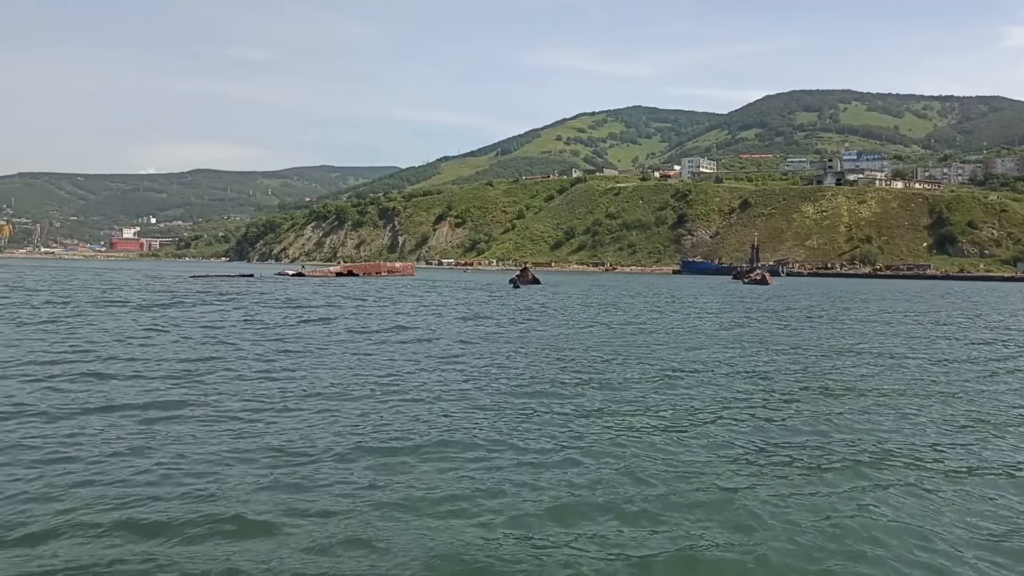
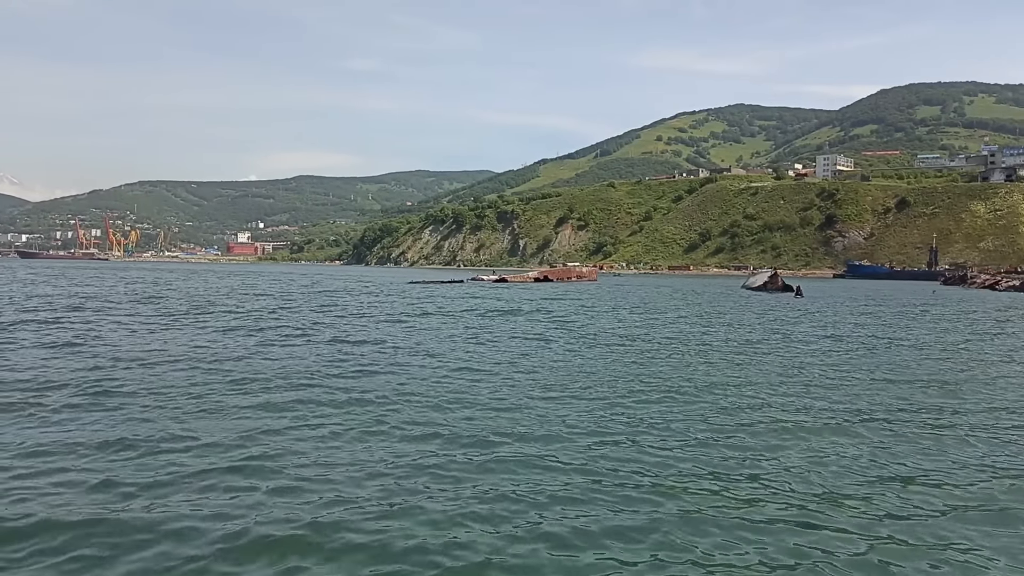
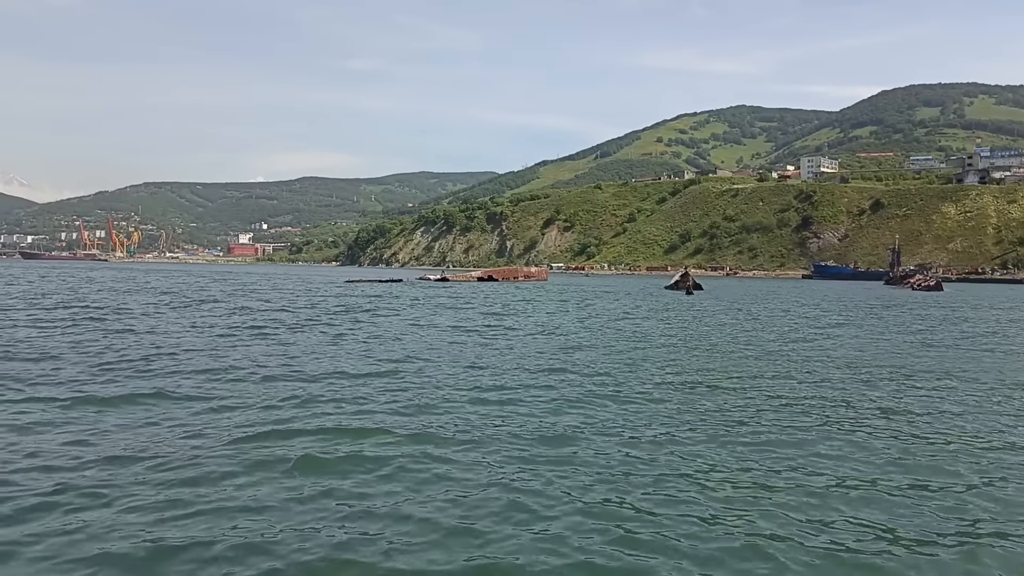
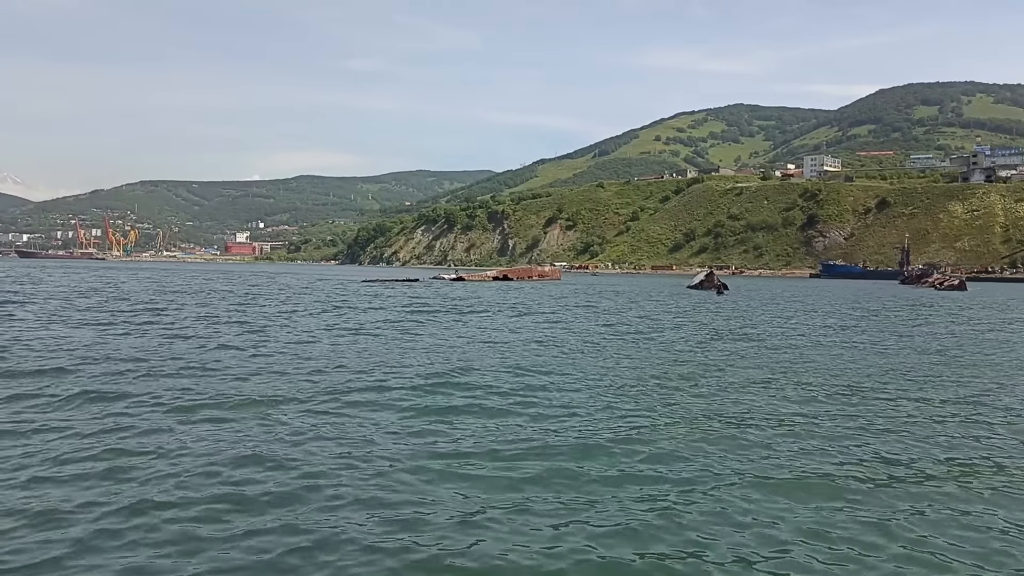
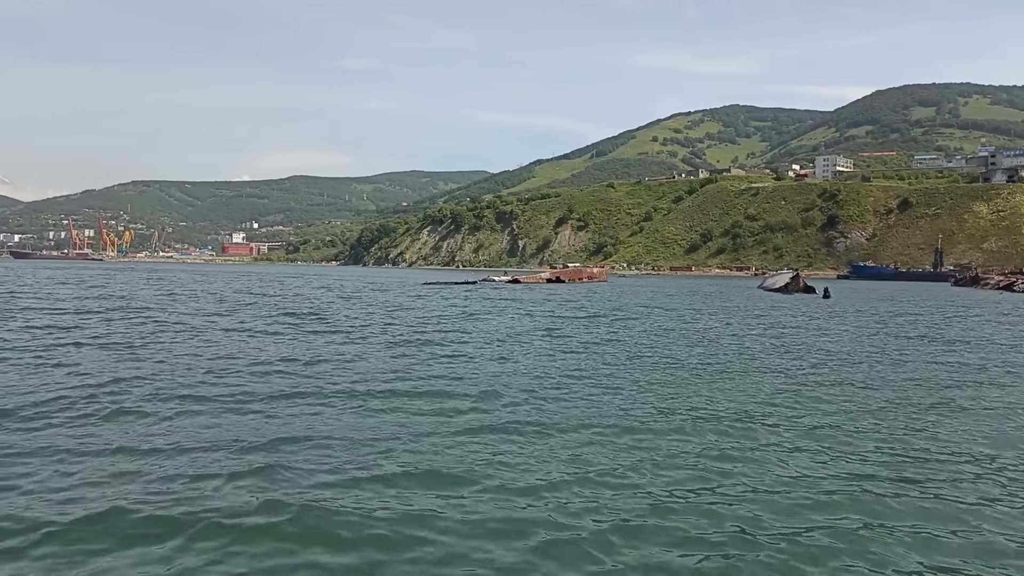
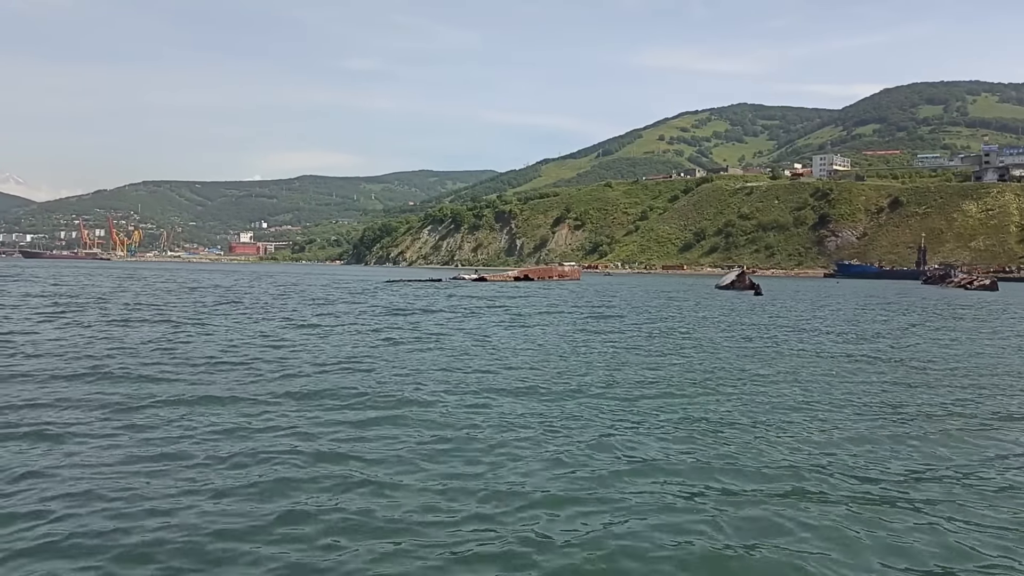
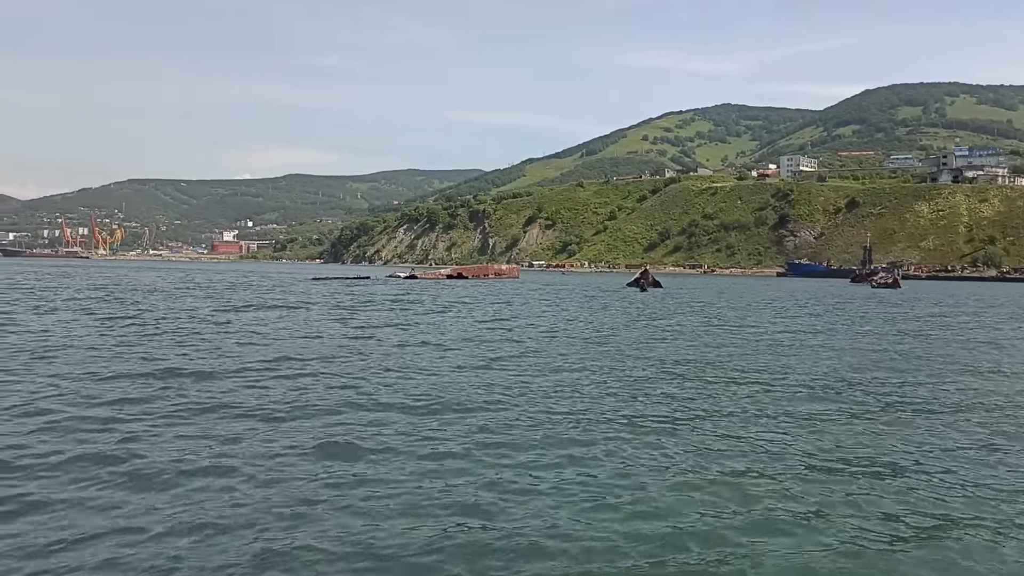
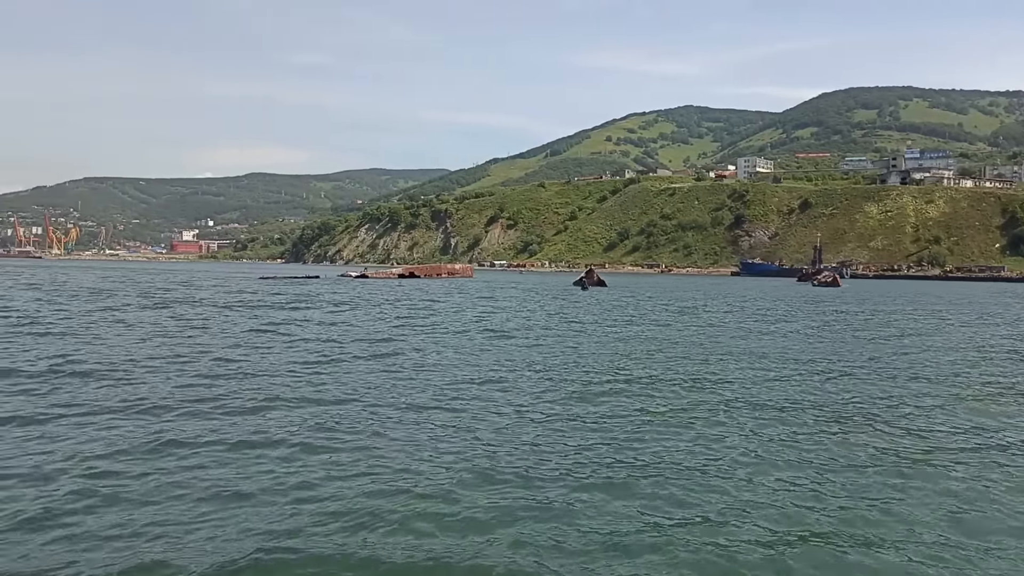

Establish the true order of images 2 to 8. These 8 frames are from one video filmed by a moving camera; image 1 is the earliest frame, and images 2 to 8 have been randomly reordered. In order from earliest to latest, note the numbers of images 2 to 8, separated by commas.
8, 7, 3, 4, 6, 2, 5
